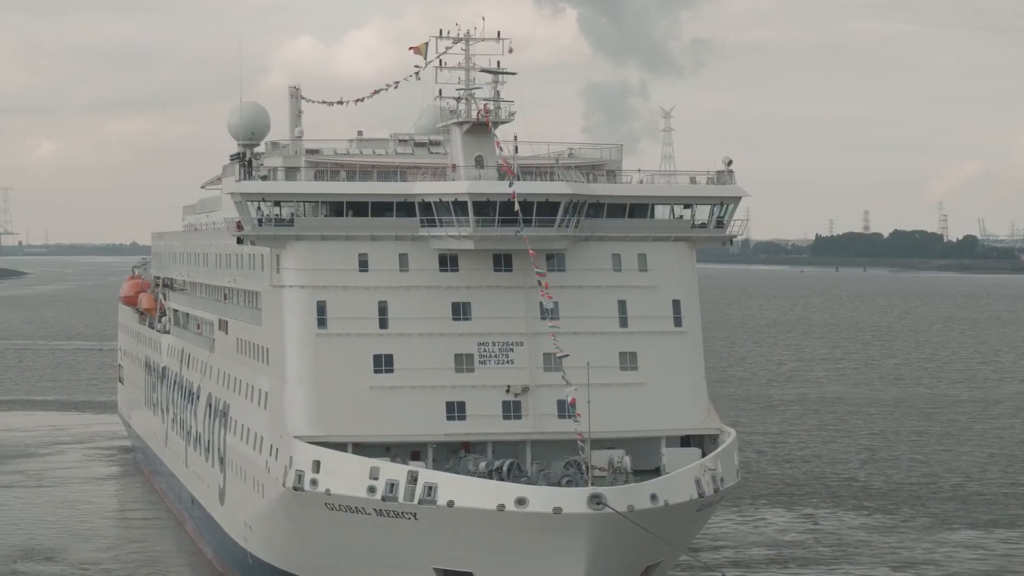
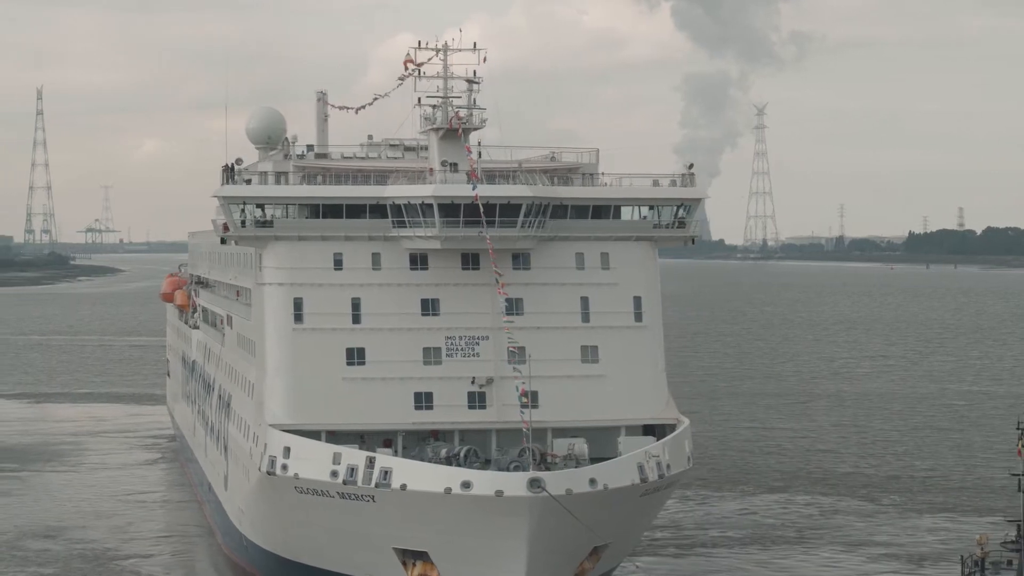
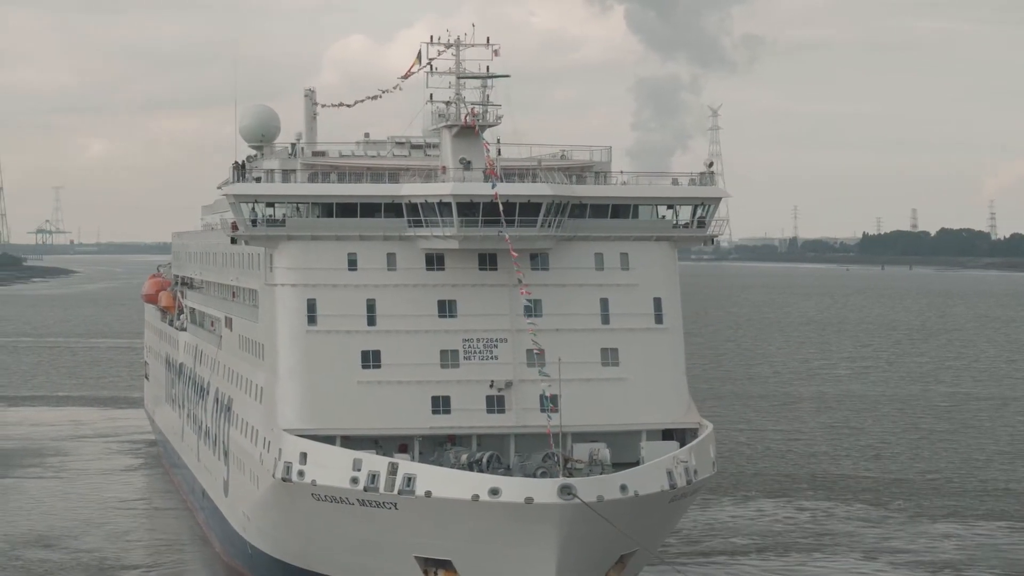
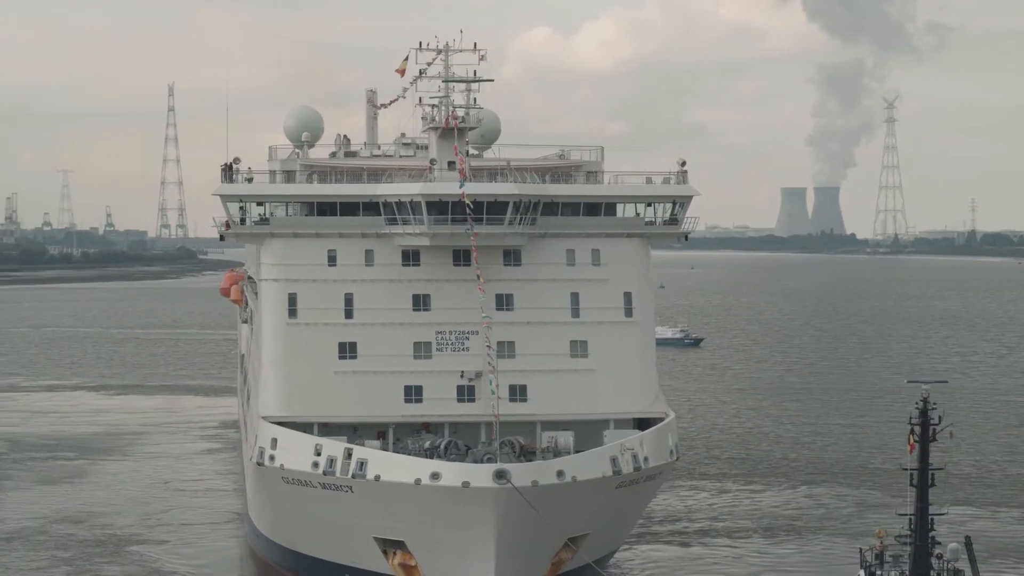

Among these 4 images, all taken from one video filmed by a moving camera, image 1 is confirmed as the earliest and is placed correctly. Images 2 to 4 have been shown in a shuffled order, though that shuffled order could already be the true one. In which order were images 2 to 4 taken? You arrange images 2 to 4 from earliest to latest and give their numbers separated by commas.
3, 2, 4
